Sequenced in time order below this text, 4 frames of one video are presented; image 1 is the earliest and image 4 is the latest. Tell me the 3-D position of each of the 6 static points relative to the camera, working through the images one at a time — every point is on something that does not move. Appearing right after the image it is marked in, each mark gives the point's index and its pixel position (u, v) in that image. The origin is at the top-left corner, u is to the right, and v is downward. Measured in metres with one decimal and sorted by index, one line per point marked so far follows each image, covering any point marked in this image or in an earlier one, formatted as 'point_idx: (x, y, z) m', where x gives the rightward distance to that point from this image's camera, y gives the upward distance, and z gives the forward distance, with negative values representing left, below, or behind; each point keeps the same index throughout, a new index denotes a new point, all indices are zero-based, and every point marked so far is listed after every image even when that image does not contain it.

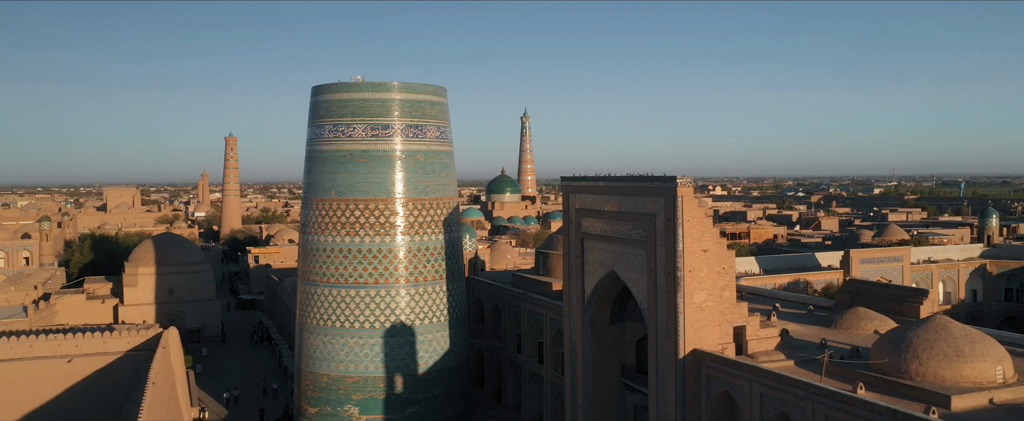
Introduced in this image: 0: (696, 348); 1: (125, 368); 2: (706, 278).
0: (+2.2, -1.6, +9.7) m
1: (-6.7, -2.7, +14.5) m
2: (+2.3, -0.8, +9.8) m
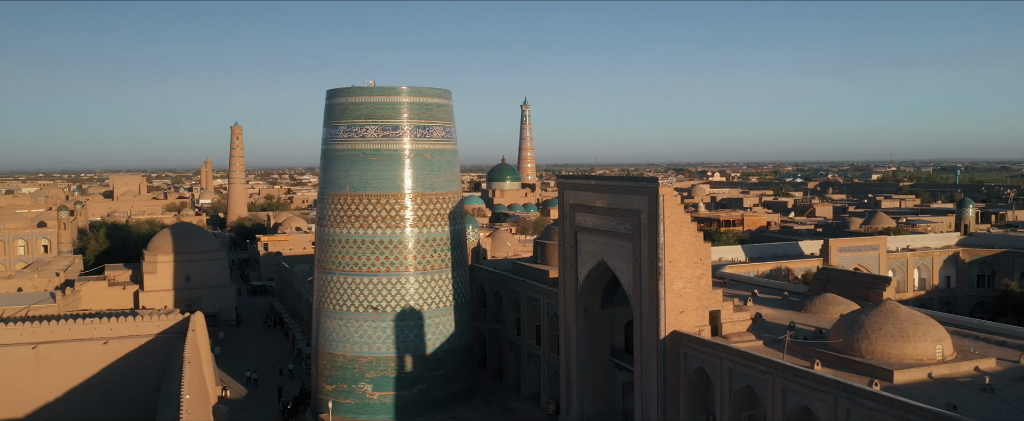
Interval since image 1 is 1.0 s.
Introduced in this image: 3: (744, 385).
0: (+2.1, -1.6, +10.9) m
1: (-6.7, -2.6, +15.8) m
2: (+2.3, -0.7, +11.0) m
3: (+2.7, -2.1, +9.9) m
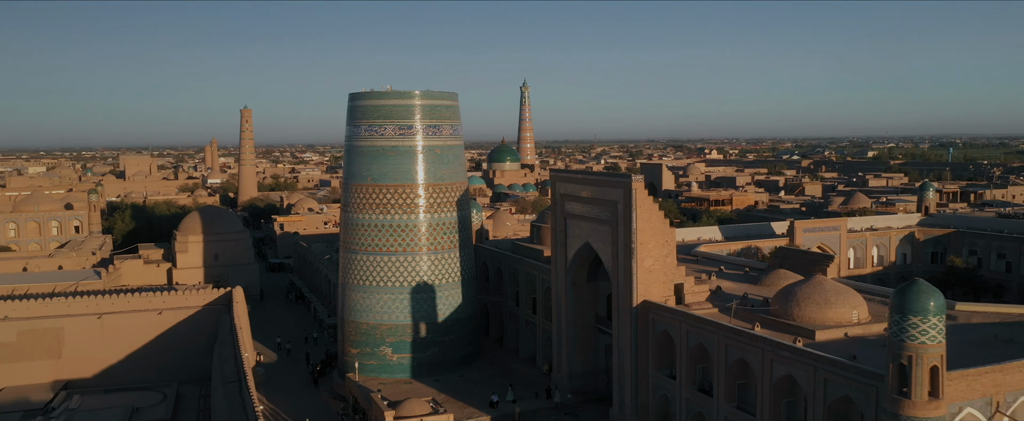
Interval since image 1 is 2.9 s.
0: (+2.1, -1.4, +13.3) m
1: (-6.7, -2.4, +18.2) m
2: (+2.3, -0.6, +13.3) m
3: (+2.7, -1.9, +12.2) m
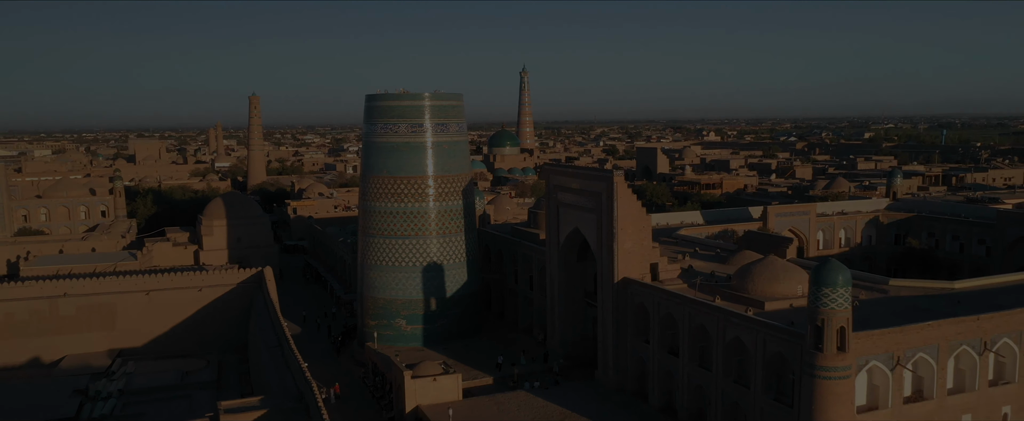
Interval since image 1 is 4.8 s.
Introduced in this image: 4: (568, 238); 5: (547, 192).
0: (+2.1, -1.2, +15.6) m
1: (-6.7, -2.1, +20.5) m
2: (+2.2, -0.4, +15.6) m
3: (+2.7, -1.8, +14.5) m
4: (+1.2, -0.6, +17.4) m
5: (+0.8, +0.4, +18.1) m
